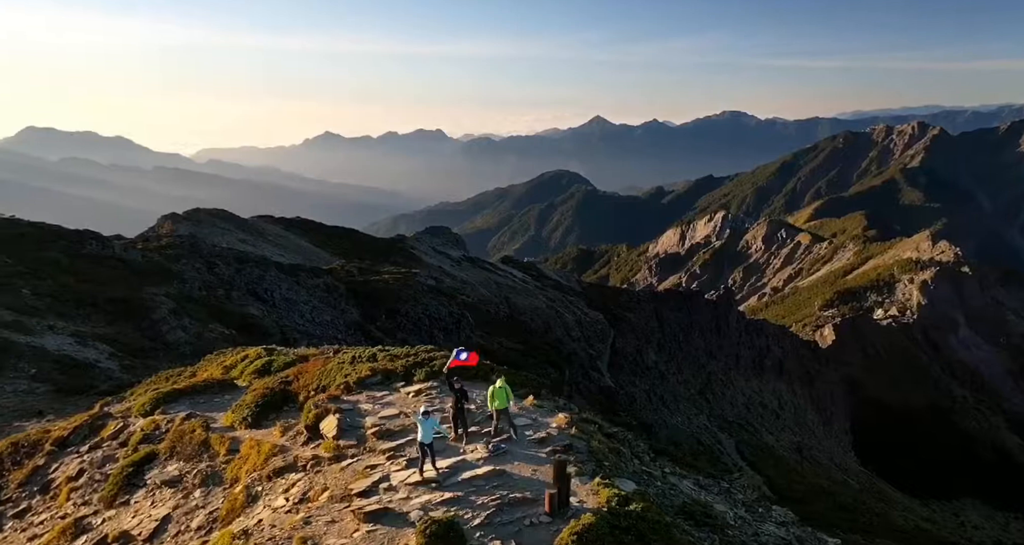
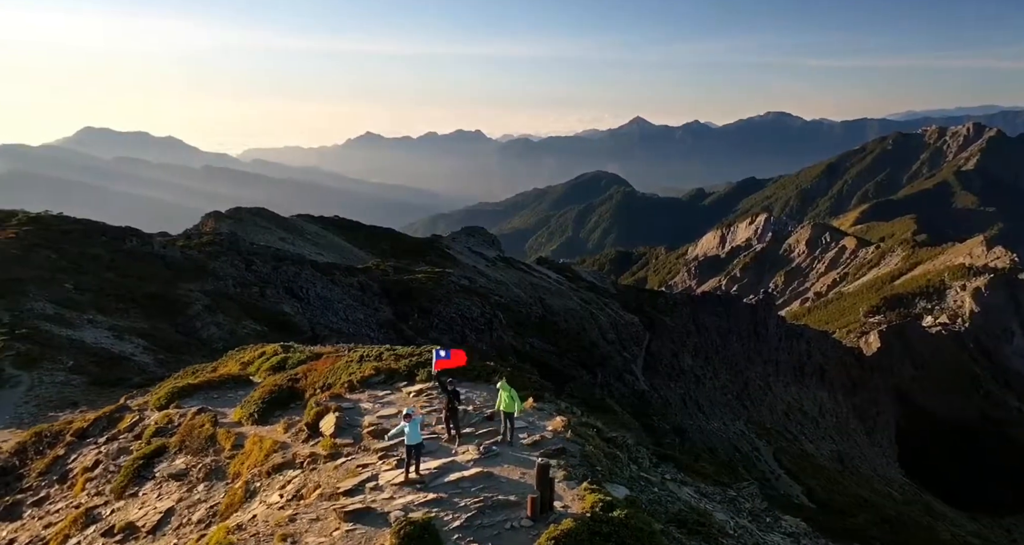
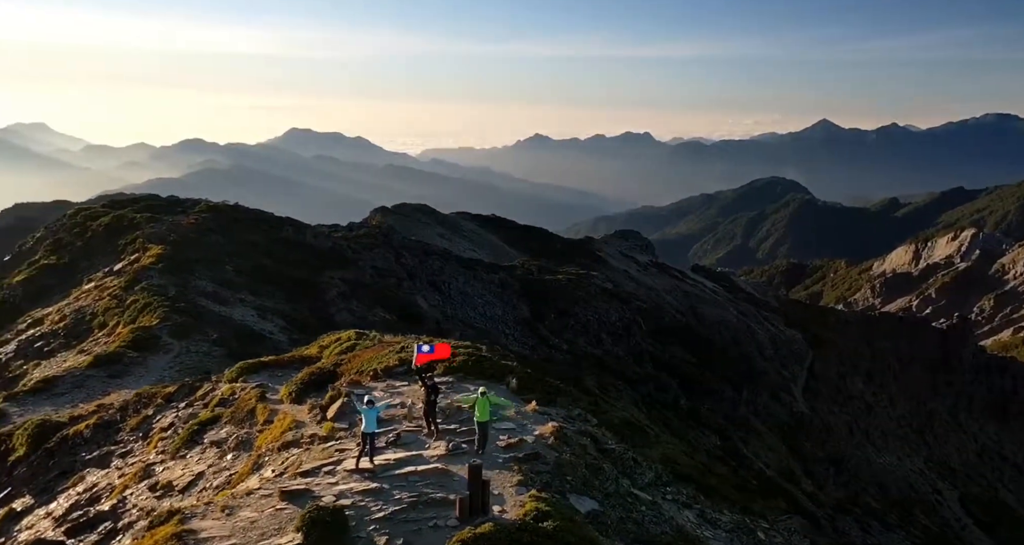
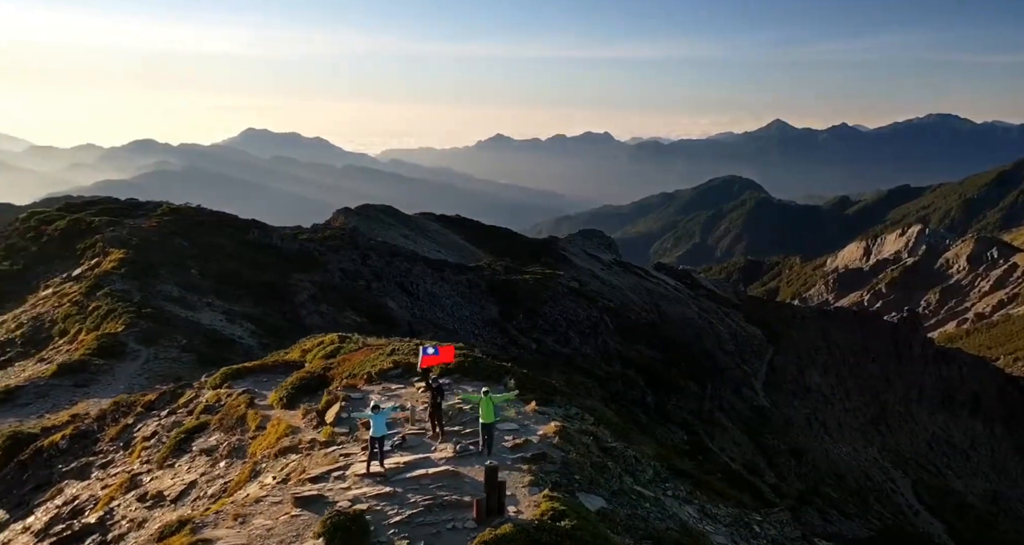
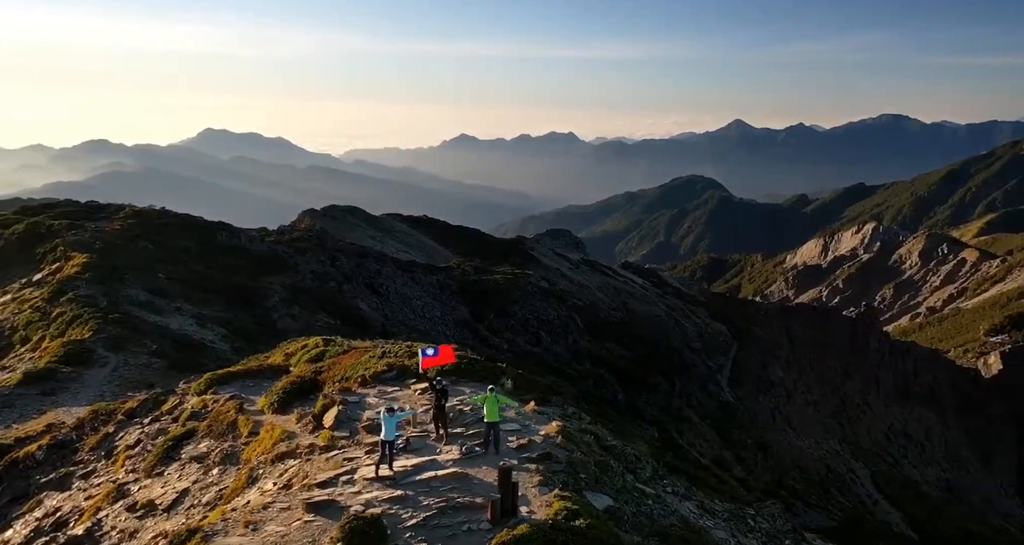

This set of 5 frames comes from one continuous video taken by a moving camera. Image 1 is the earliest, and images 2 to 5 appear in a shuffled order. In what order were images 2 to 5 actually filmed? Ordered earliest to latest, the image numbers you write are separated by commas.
2, 5, 4, 3
